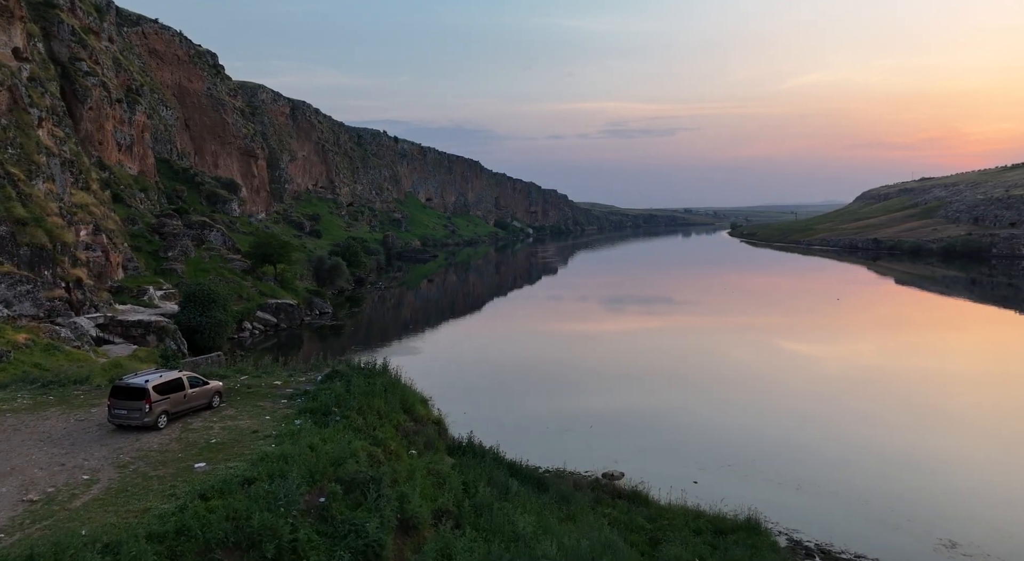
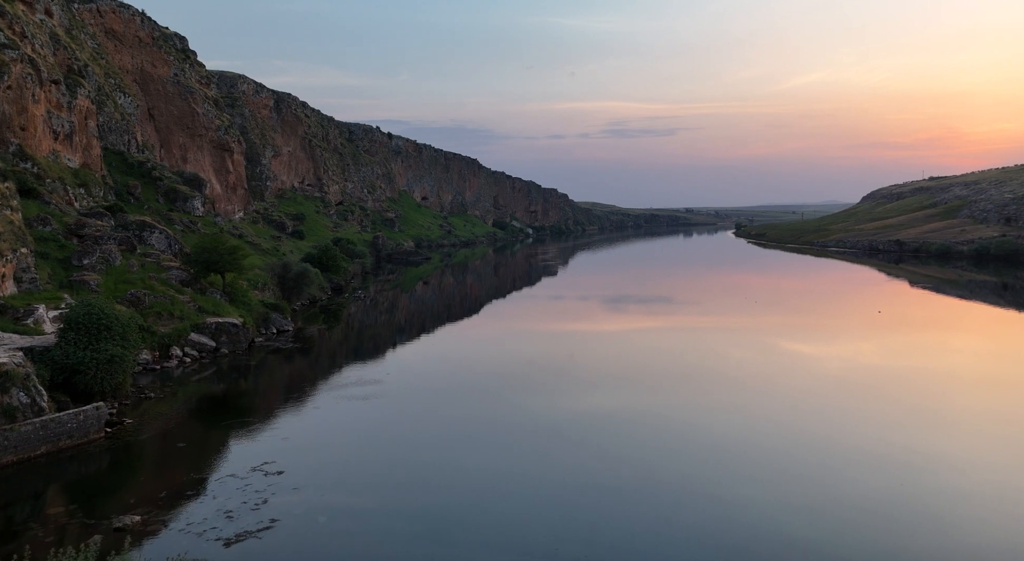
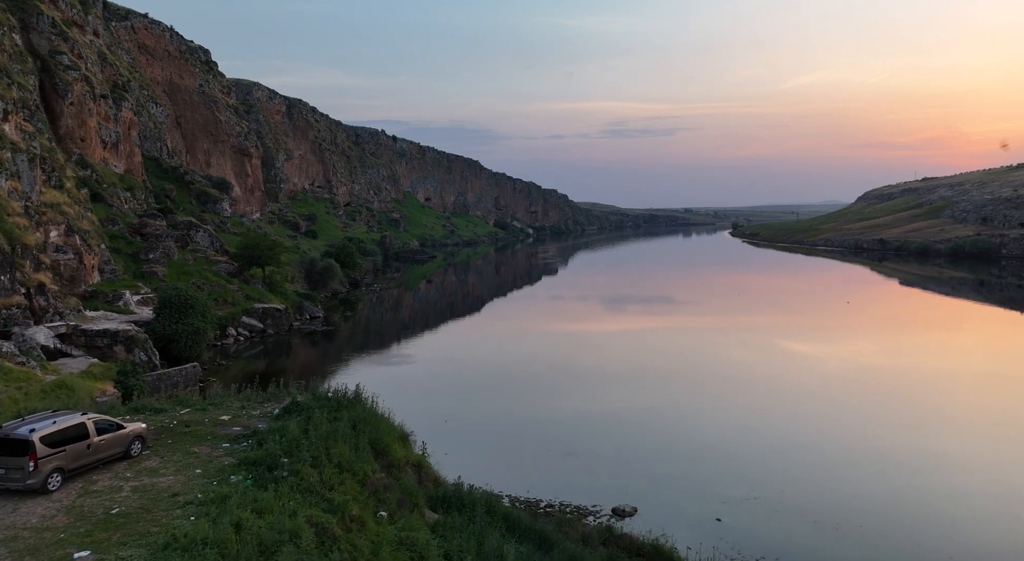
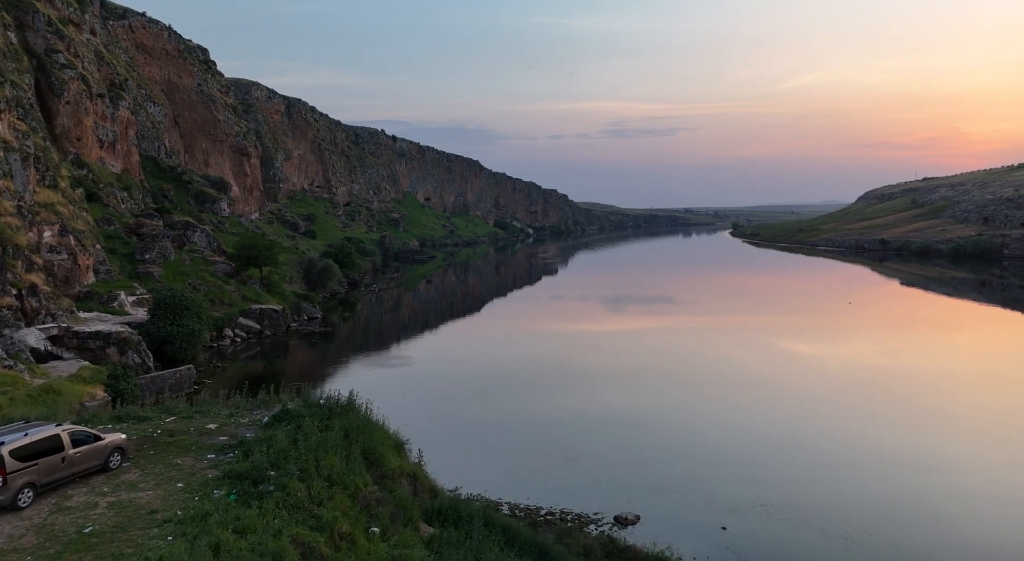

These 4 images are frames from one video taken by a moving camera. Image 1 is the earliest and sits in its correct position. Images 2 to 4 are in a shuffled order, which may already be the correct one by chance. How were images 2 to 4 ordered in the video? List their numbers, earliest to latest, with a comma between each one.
3, 4, 2
